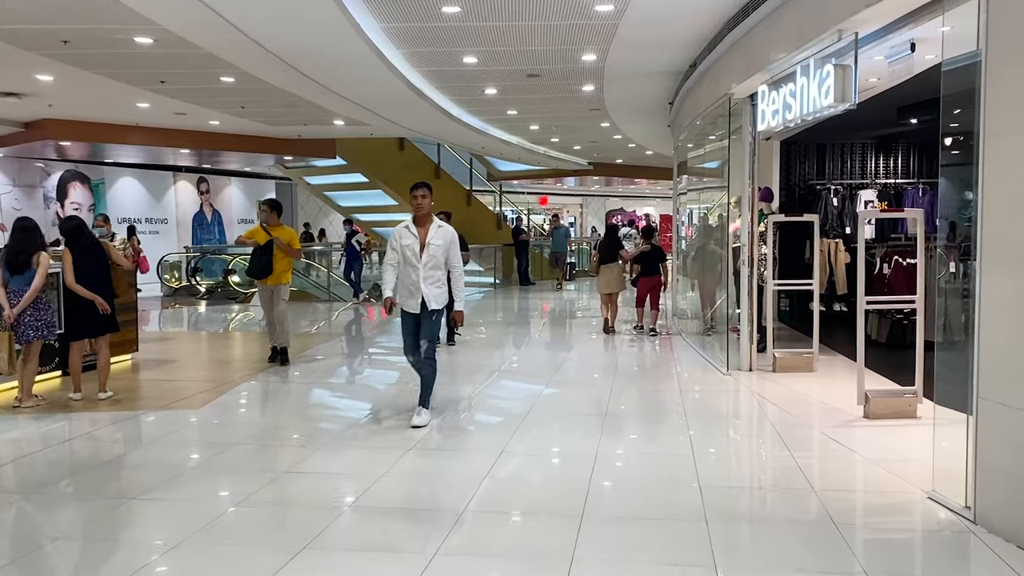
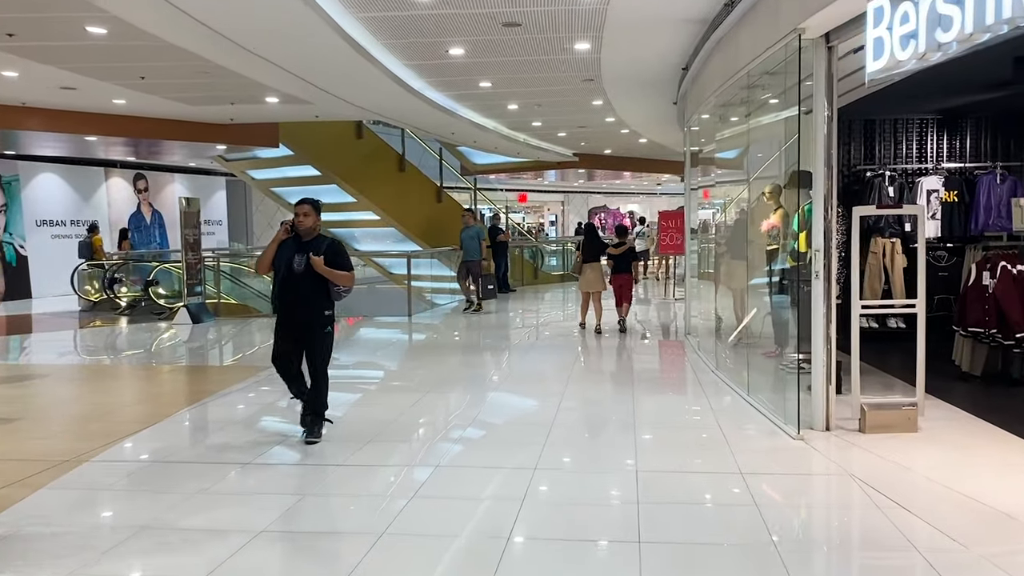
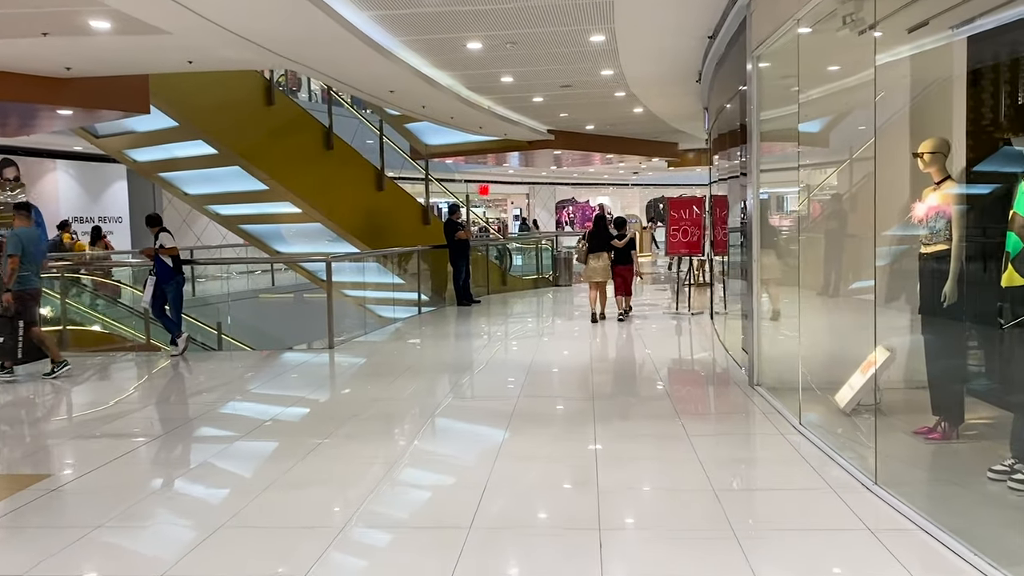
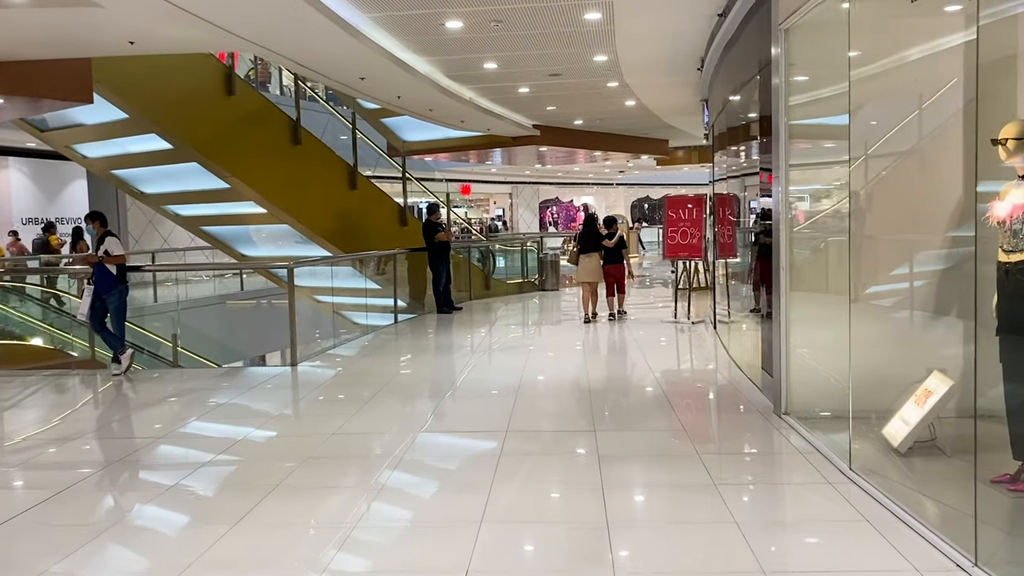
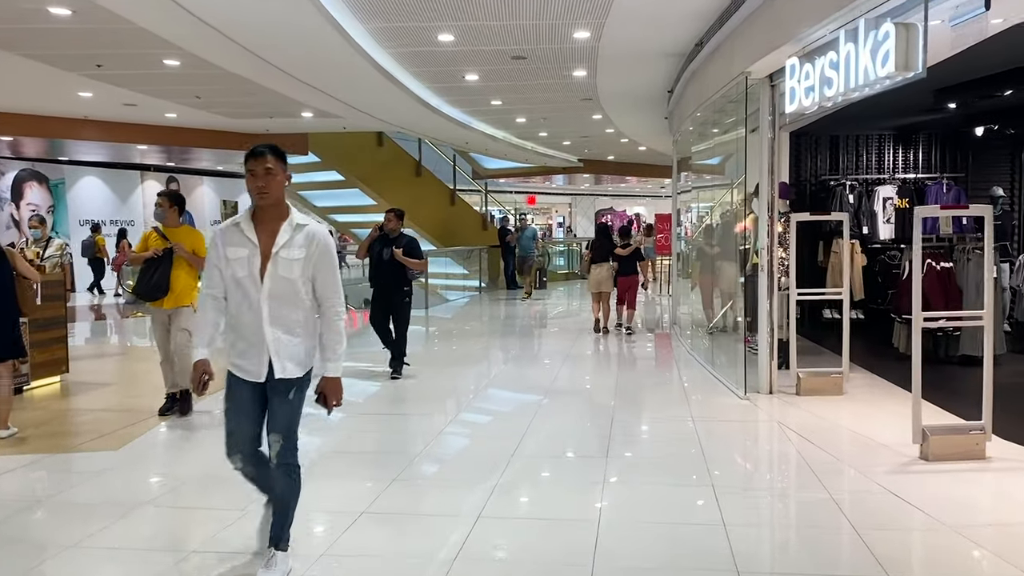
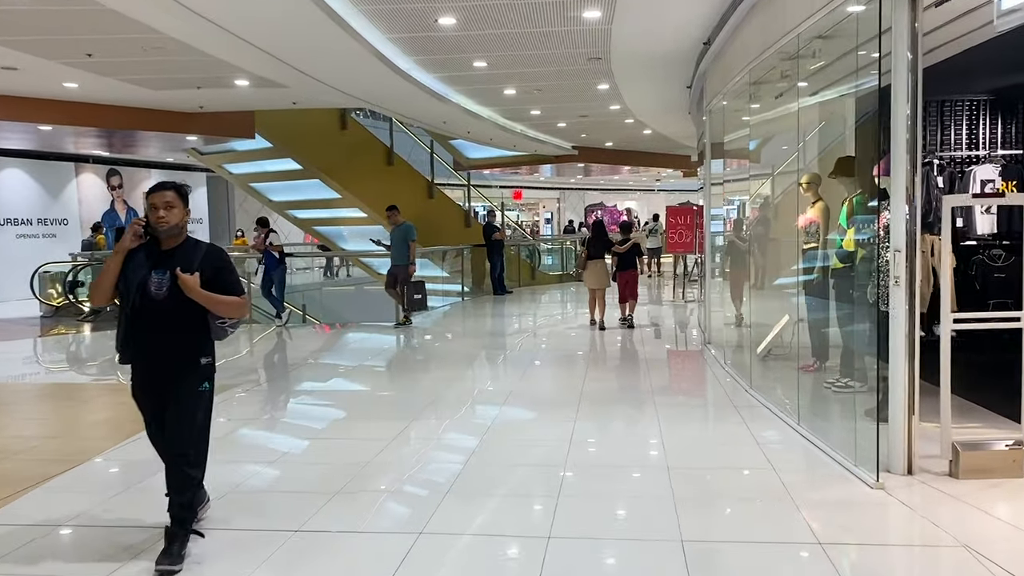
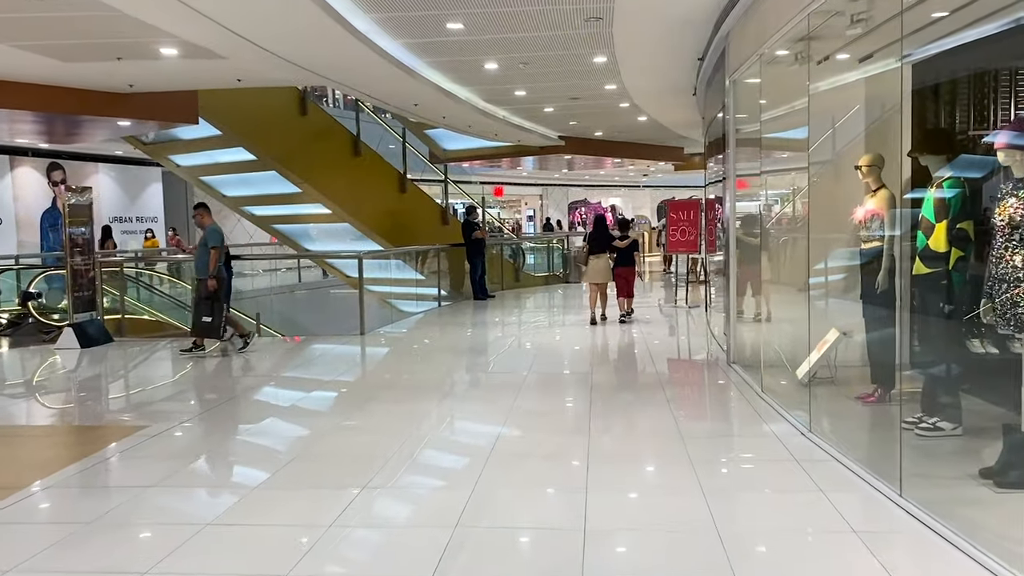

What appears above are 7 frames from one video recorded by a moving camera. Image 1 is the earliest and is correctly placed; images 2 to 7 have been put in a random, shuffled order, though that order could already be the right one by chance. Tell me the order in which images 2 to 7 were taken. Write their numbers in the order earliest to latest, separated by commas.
5, 2, 6, 7, 3, 4
